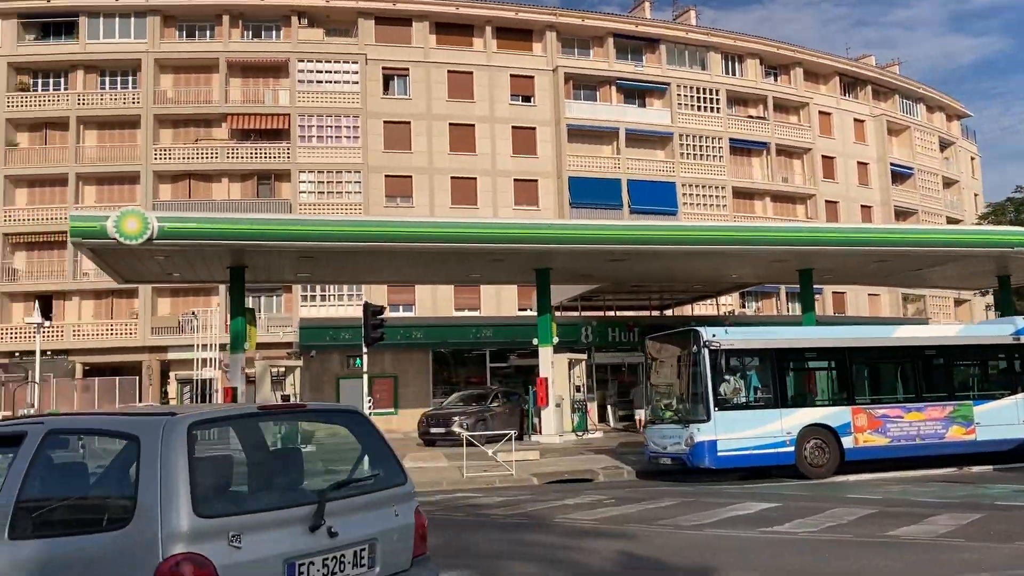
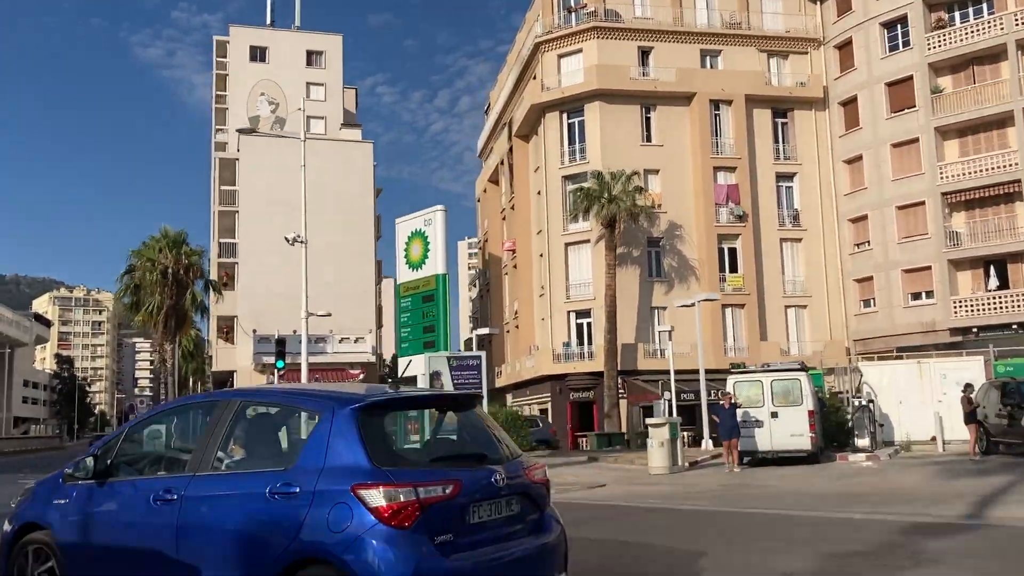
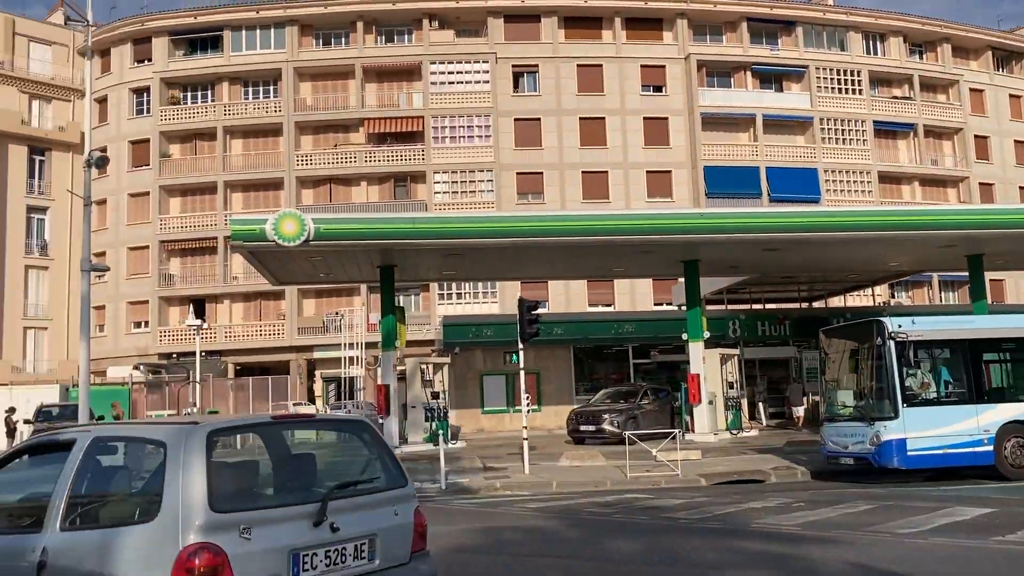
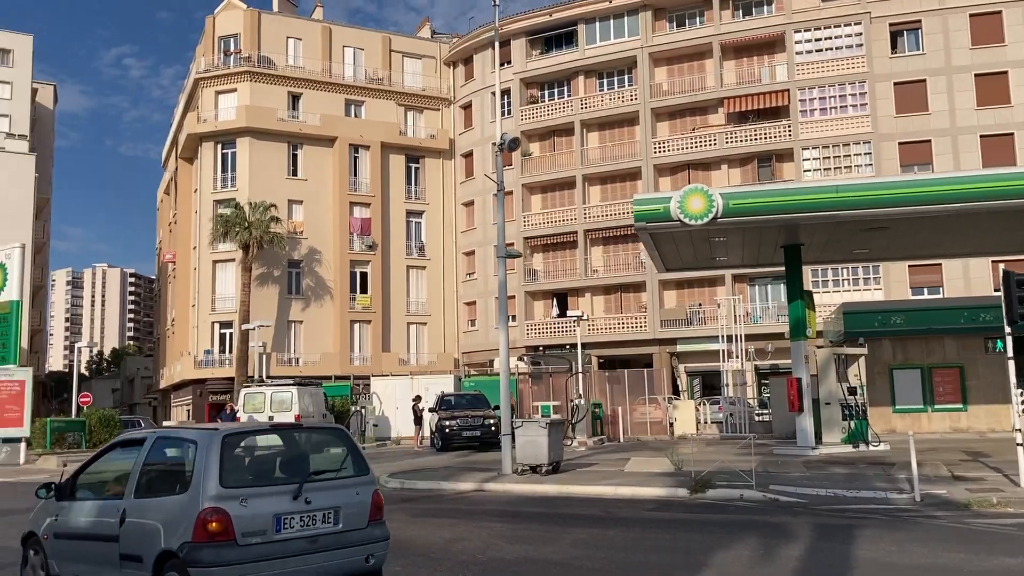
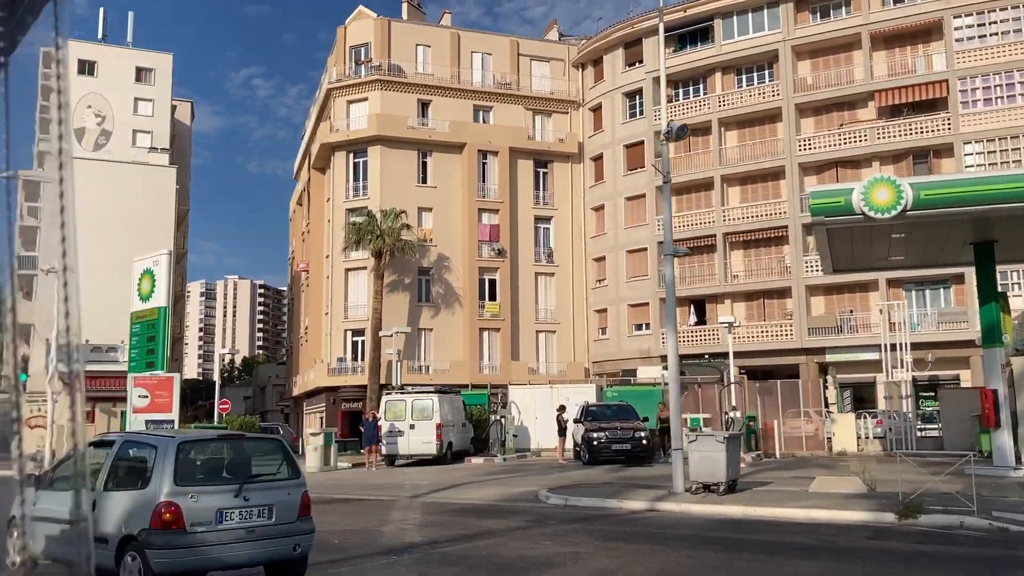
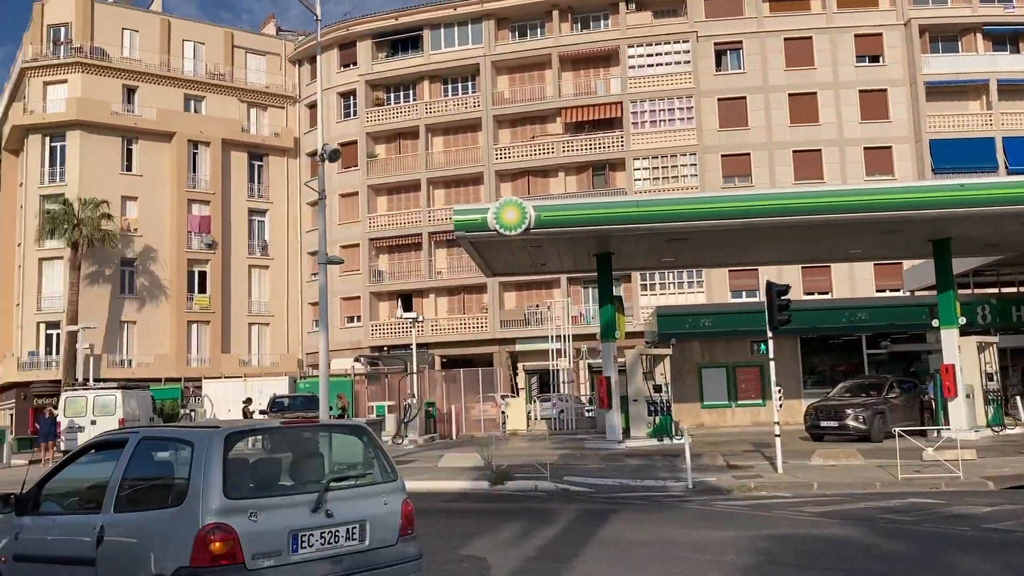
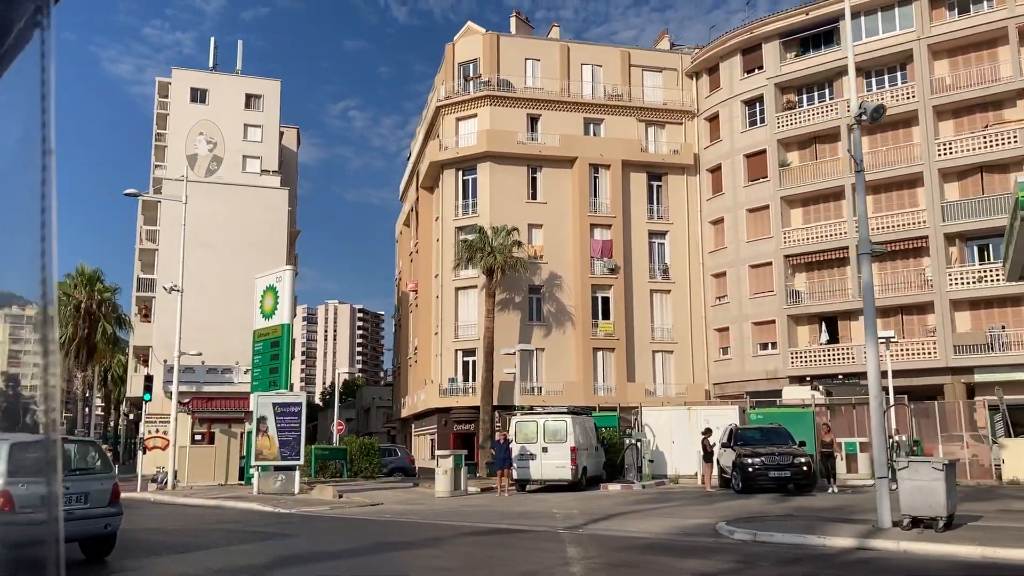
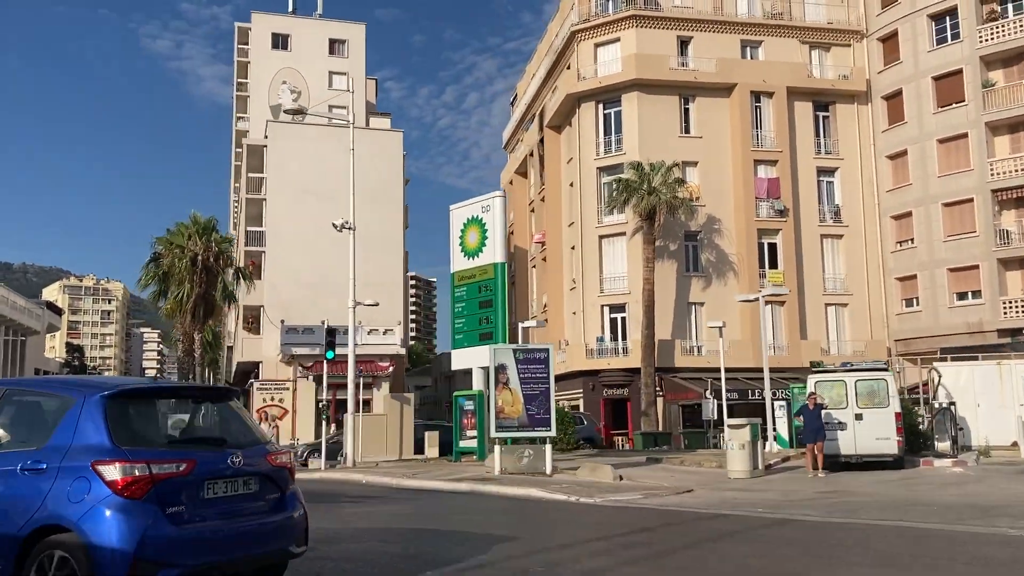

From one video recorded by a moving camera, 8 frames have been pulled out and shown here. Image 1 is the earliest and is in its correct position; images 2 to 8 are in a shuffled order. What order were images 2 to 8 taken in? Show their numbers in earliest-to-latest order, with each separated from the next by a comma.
3, 6, 4, 5, 7, 2, 8
